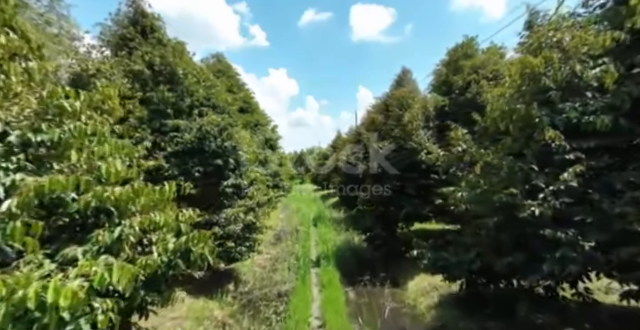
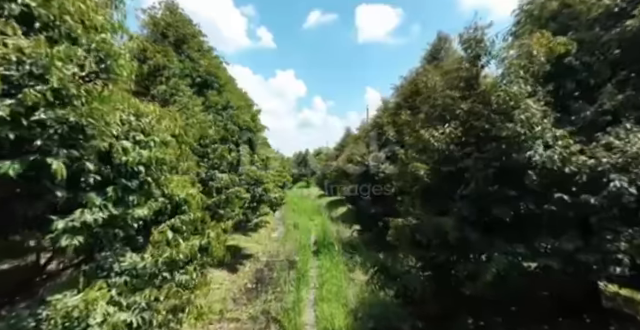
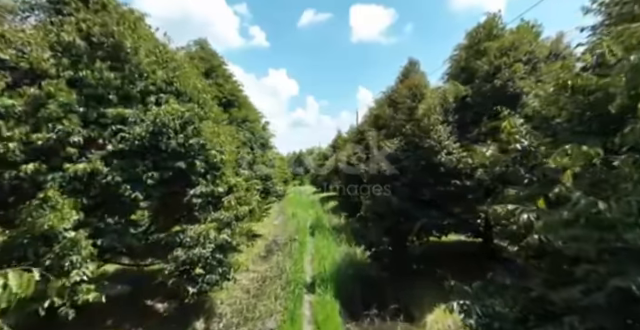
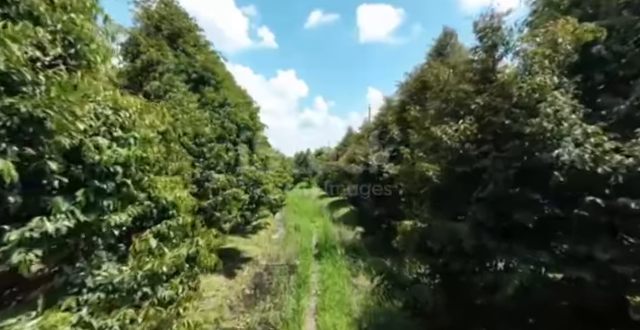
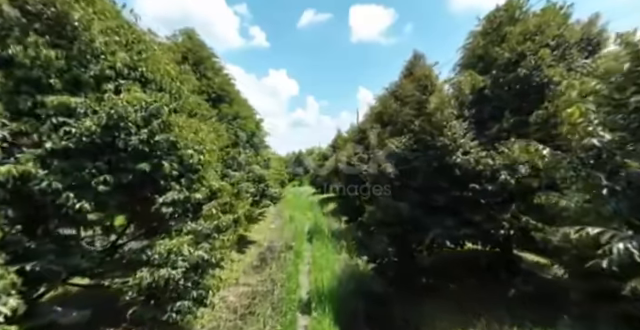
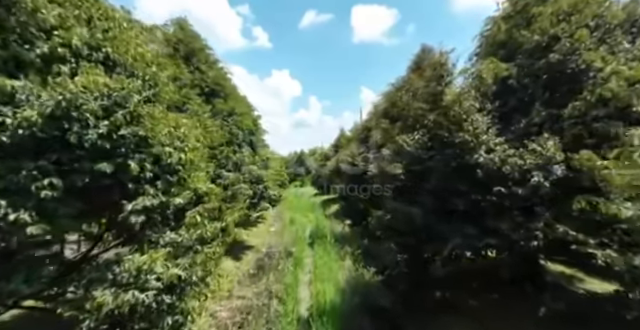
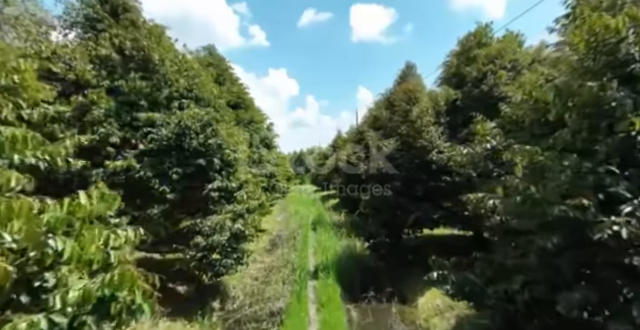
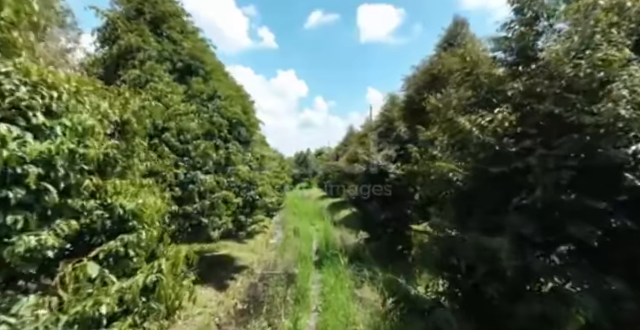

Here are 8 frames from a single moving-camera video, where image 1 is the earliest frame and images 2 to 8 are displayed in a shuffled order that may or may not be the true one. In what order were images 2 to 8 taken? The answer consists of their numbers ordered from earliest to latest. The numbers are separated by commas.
7, 3, 5, 6, 2, 4, 8
